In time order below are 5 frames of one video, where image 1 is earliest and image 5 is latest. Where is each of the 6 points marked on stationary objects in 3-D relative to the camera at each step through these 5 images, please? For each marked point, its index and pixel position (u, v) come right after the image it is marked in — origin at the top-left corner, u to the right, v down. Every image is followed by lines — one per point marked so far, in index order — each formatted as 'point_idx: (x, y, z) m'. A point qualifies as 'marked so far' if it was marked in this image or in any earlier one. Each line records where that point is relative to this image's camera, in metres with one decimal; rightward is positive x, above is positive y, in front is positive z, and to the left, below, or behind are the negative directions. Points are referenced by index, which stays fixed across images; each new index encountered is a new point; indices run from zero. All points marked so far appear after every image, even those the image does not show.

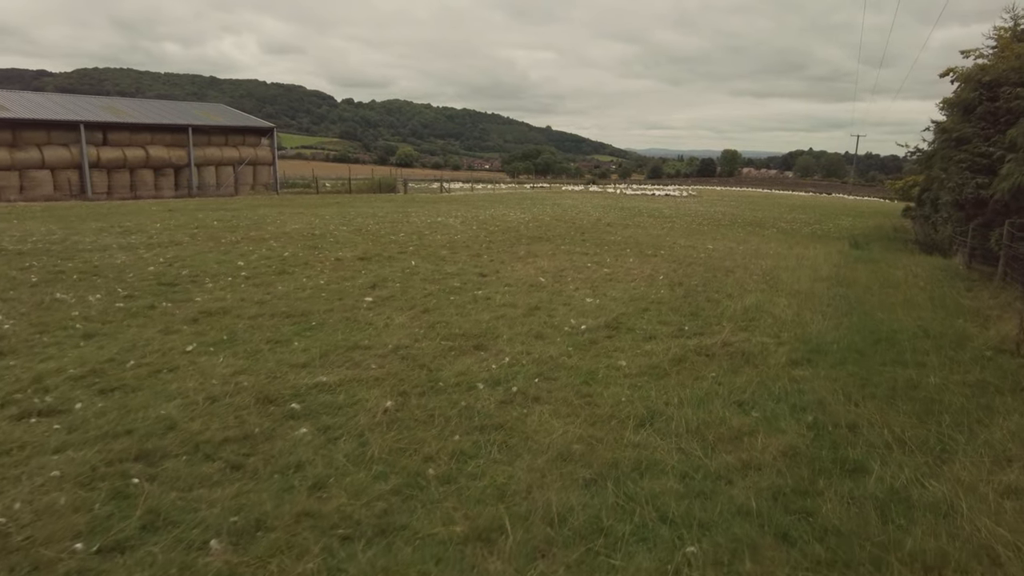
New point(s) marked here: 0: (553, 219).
0: (+0.7, +1.1, +20.3) m
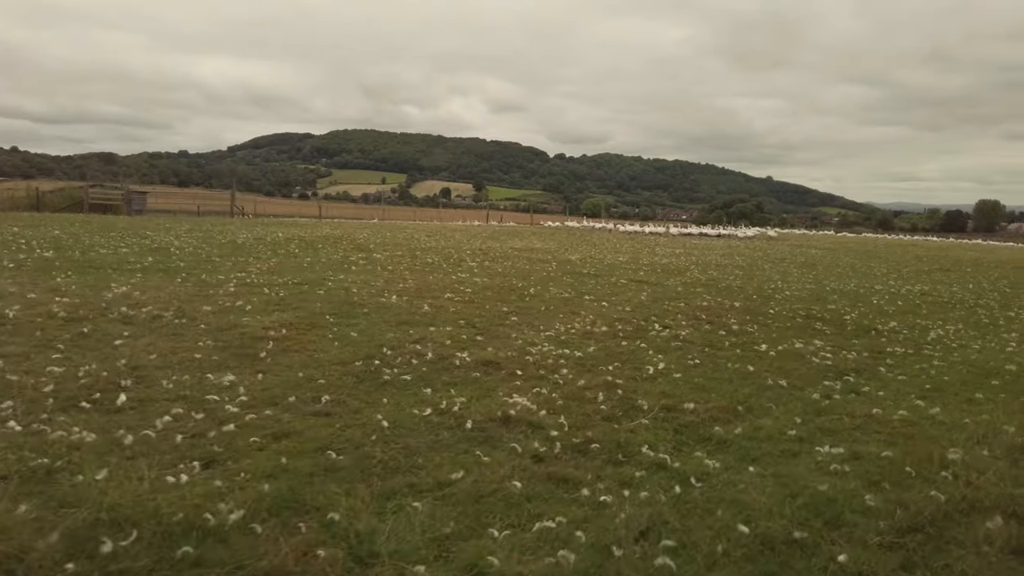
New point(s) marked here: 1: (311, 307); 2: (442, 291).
0: (+8.0, -0.7, +19.0) m
1: (-4.8, -0.5, +15.9) m
2: (-2.0, -0.1, +18.9) m
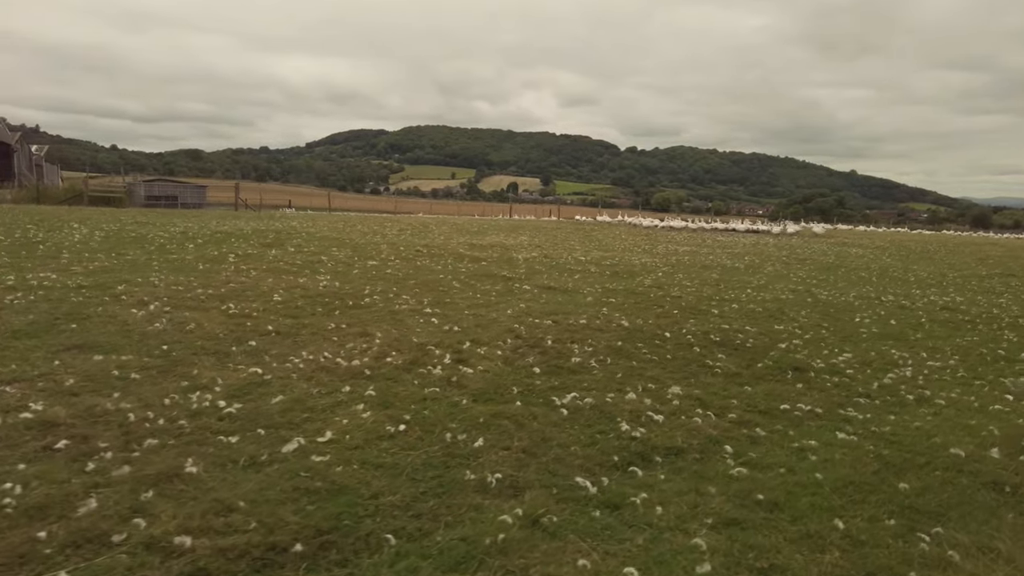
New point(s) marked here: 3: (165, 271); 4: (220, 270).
0: (+3.9, -1.0, +13.7) m
1: (-9.2, -0.6, +12.1) m
2: (-6.1, -0.2, +14.7) m
3: (-9.7, +0.5, +18.6) m
4: (-8.5, +0.5, +19.3) m
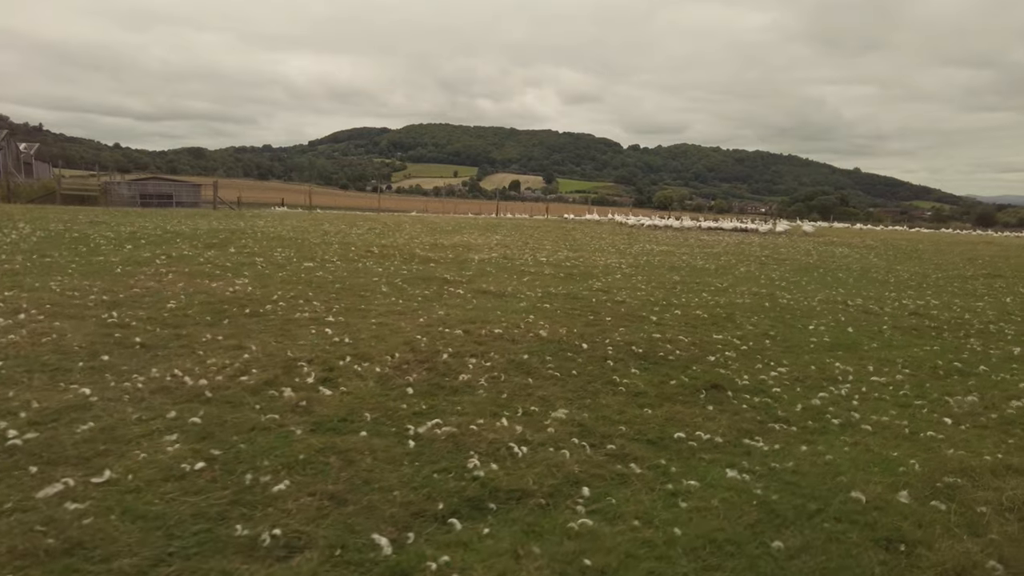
0: (+2.0, -1.1, +12.5) m
1: (-11.0, -0.7, +11.0) m
2: (-7.9, -0.4, +13.6) m
3: (-11.5, +0.4, +17.5) m
4: (-10.2, +0.4, +18.1) m
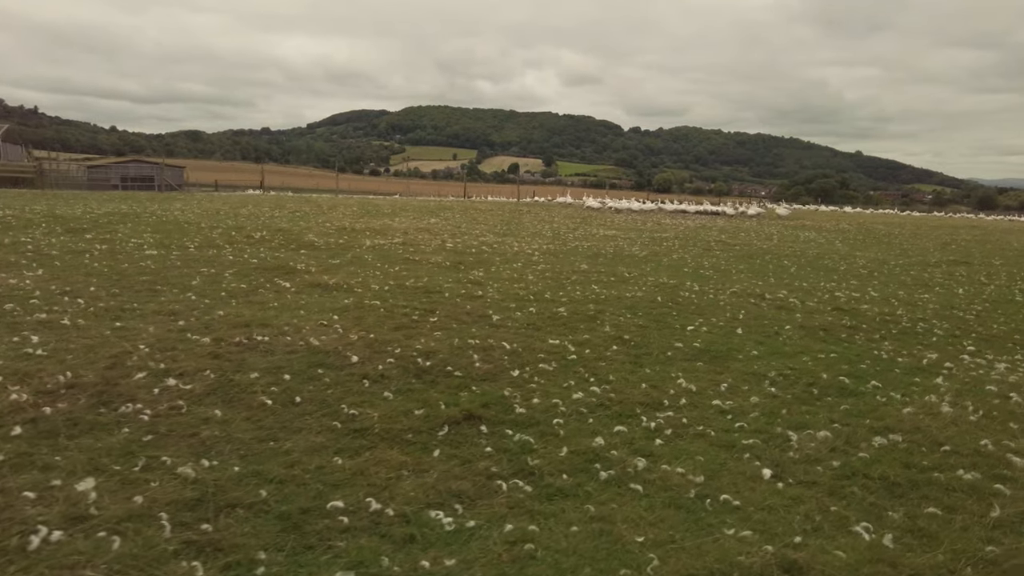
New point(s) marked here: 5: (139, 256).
0: (-1.6, -1.1, +9.8) m
1: (-14.7, -0.7, +8.5) m
2: (-11.5, -0.3, +11.0) m
3: (-15.1, +0.6, +15.0) m
4: (-13.8, +0.6, +15.6) m
5: (-10.0, +0.9, +18.0) m
